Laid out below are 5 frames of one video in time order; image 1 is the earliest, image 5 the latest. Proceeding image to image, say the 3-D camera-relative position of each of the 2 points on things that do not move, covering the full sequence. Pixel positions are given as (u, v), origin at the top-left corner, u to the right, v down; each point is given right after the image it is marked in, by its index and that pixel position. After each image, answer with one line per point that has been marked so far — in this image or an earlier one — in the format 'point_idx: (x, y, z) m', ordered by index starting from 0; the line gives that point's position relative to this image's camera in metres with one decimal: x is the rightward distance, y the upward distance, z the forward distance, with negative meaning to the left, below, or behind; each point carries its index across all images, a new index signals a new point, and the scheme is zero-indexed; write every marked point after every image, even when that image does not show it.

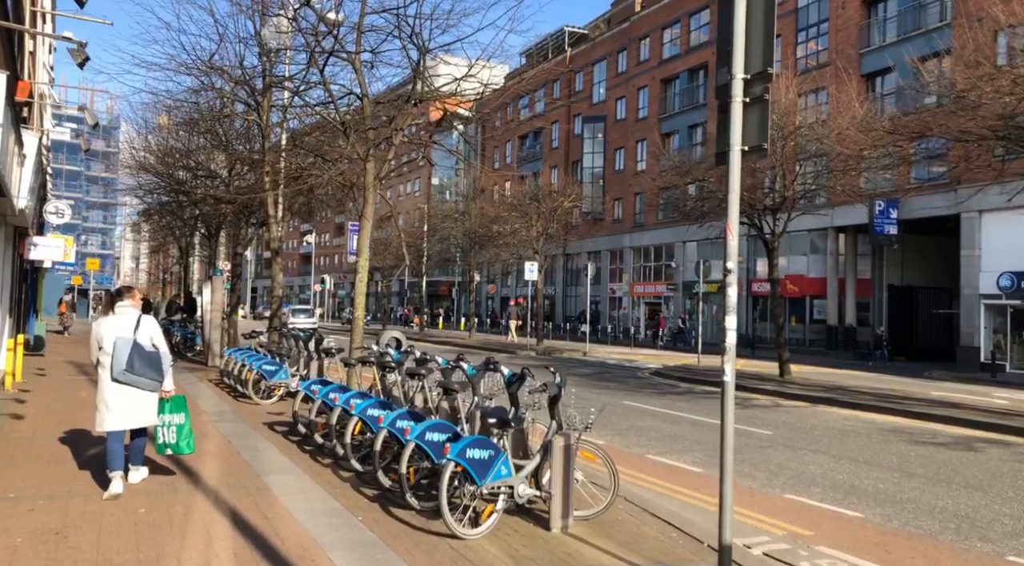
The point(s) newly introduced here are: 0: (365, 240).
0: (-2.0, +0.7, +11.0) m
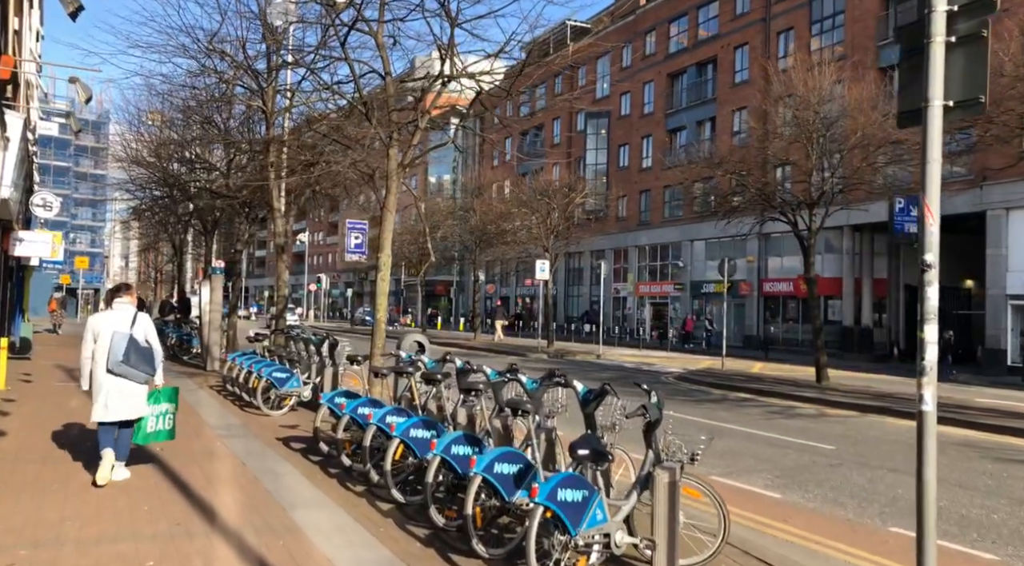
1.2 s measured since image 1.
0: (-1.6, +0.7, +10.0) m
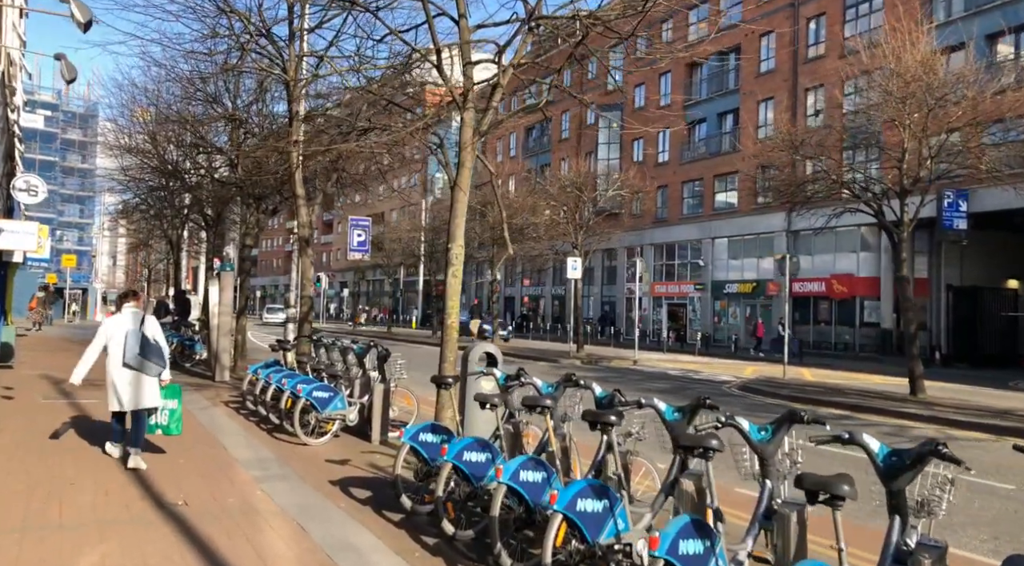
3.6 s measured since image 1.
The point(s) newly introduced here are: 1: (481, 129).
0: (-0.5, +0.7, +8.0) m
1: (-0.3, +1.6, +8.0) m
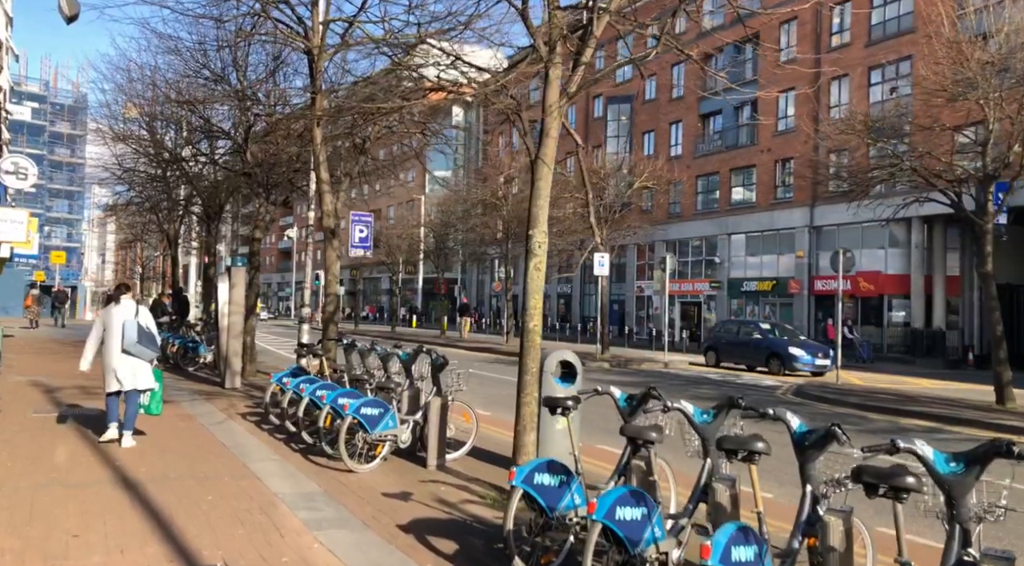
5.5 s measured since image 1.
0: (+0.3, +0.8, +6.6) m
1: (+0.5, +1.6, +6.6) m
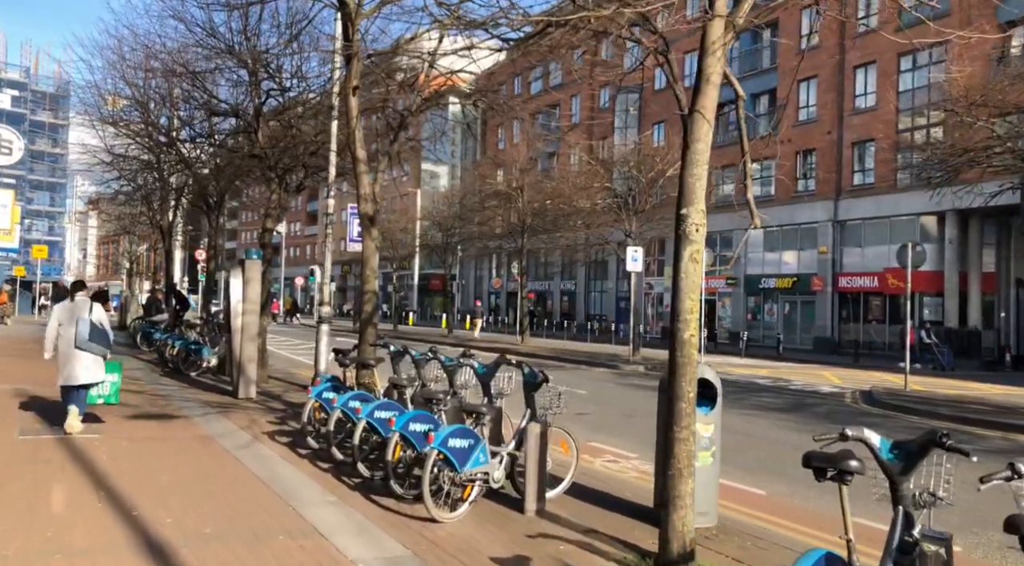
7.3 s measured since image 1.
0: (+1.2, +0.8, +5.0) m
1: (+1.4, +1.6, +5.0) m
